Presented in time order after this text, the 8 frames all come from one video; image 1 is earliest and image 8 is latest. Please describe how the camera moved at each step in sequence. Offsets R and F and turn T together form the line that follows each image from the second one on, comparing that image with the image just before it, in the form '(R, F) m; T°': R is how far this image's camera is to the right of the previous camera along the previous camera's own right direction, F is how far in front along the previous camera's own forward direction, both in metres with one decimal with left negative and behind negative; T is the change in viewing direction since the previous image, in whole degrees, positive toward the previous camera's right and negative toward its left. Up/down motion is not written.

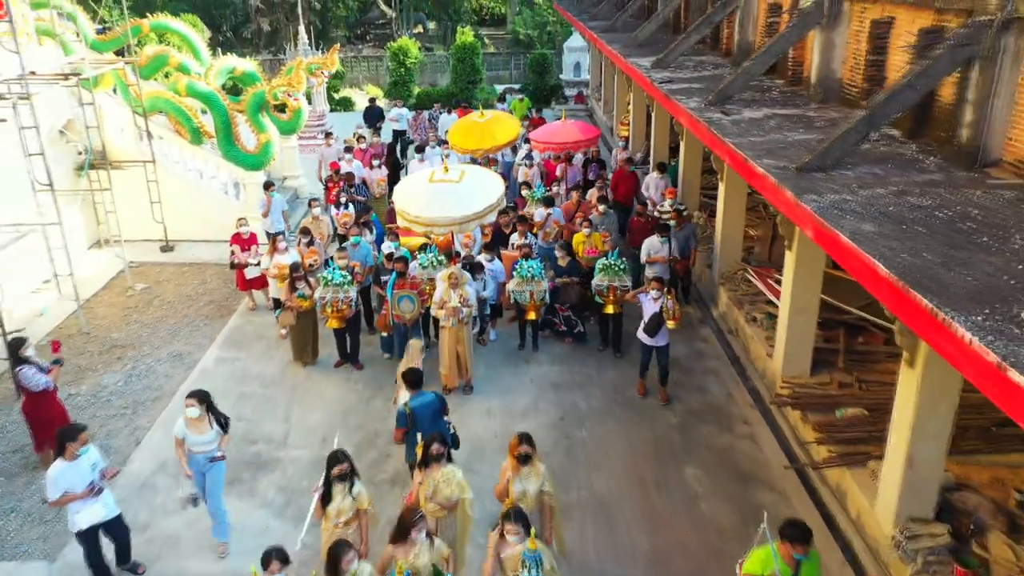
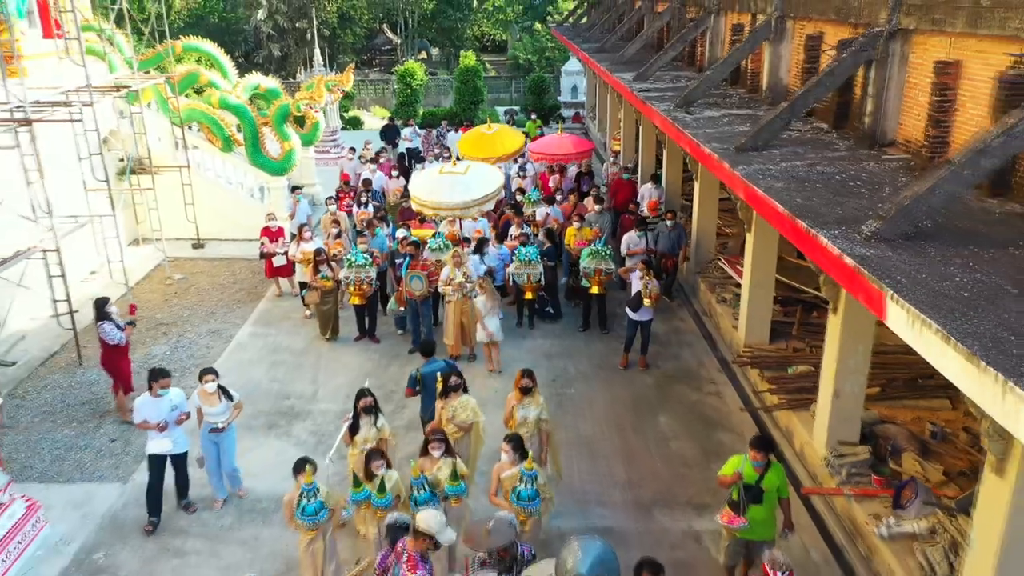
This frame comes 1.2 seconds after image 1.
(0.0, -1.3) m; 0°
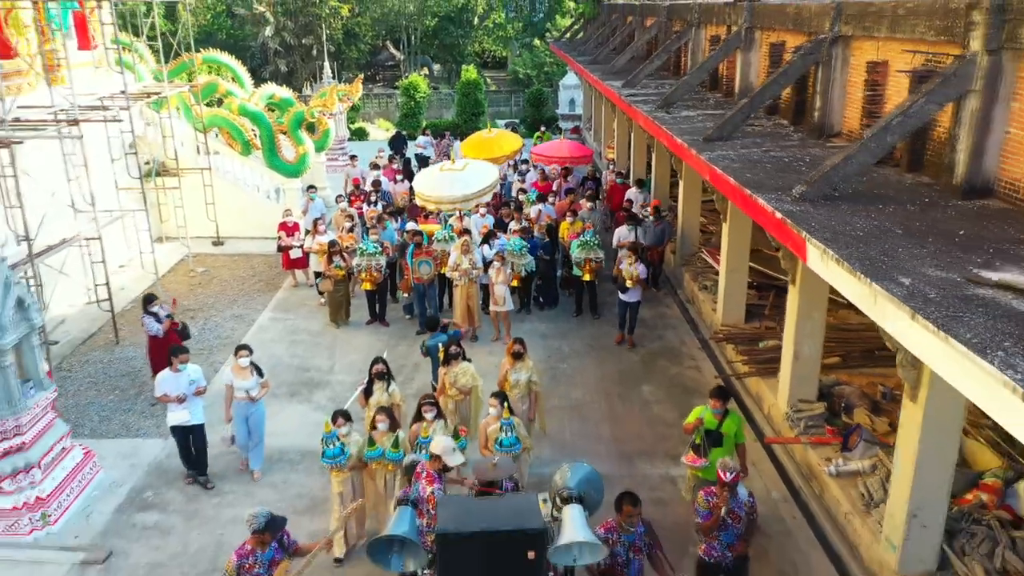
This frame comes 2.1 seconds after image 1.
(0.0, -1.0) m; 0°
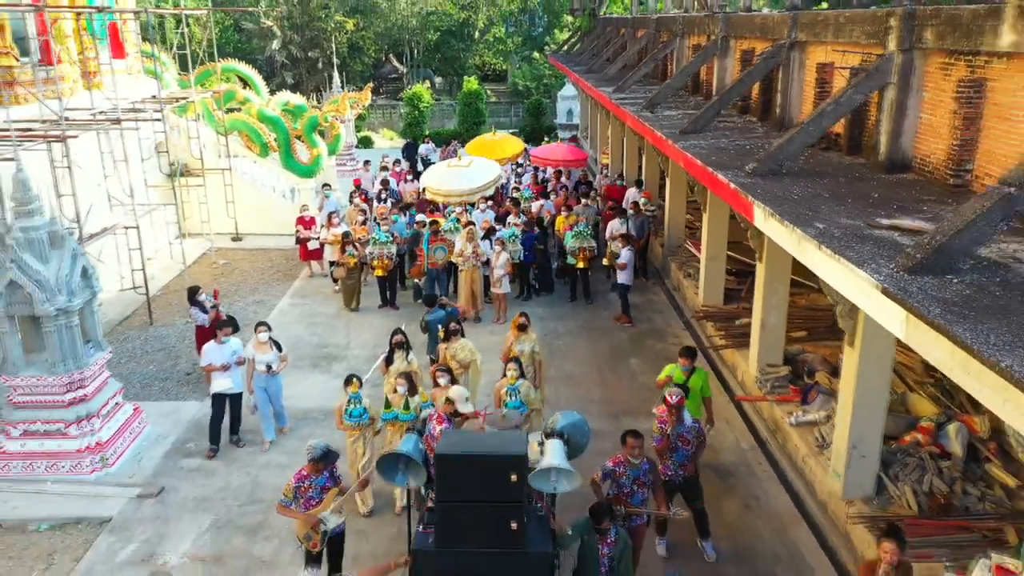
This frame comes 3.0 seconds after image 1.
(0.0, -1.0) m; 0°
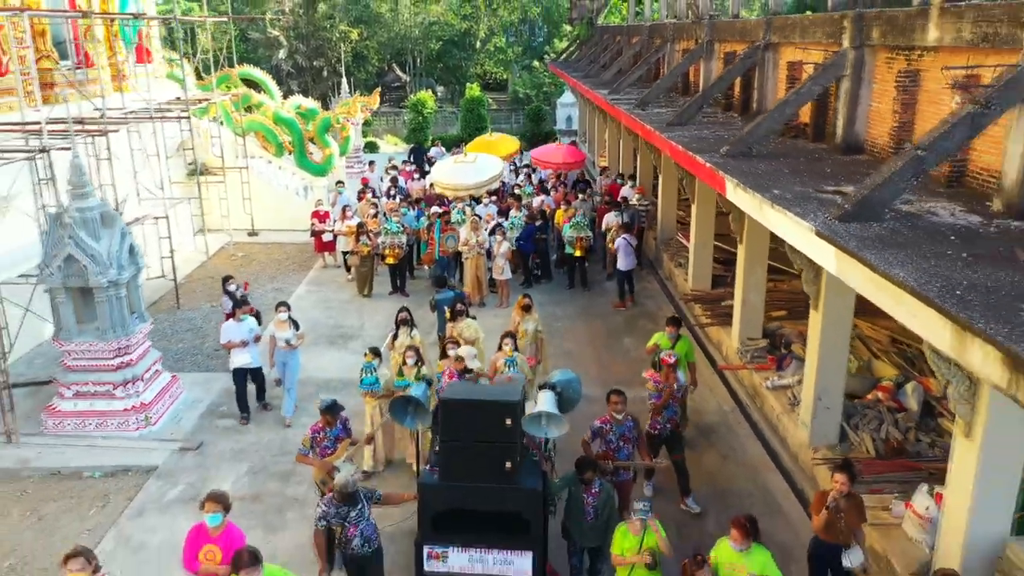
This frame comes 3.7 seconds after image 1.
(0.0, -0.9) m; 0°
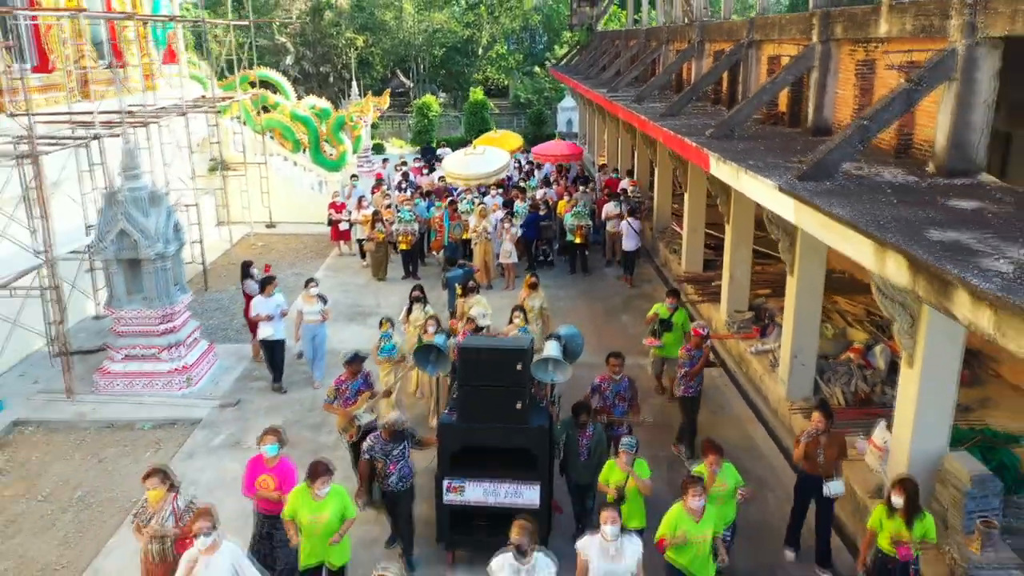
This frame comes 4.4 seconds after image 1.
(-0.1, -0.9) m; 0°
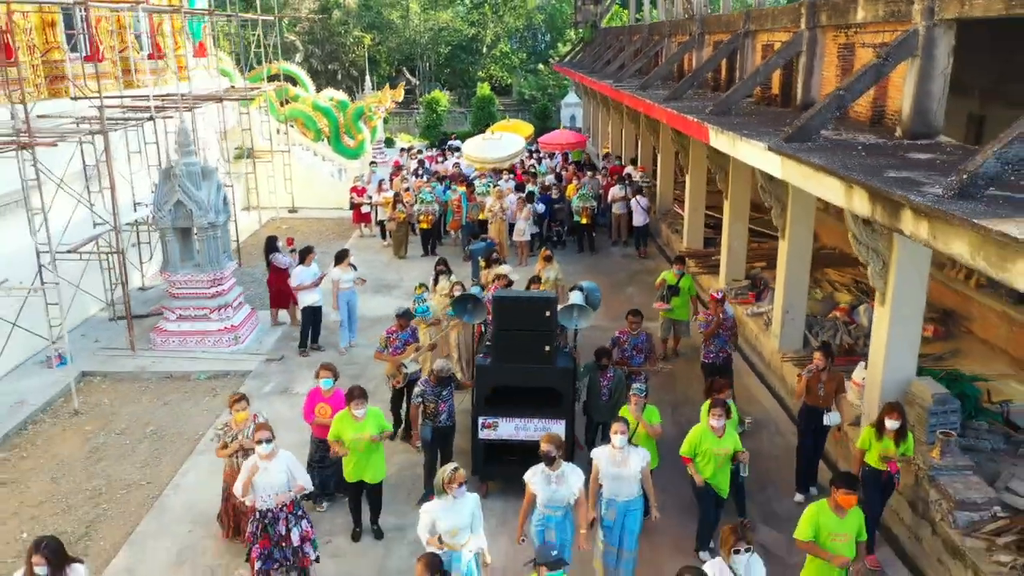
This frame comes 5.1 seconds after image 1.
(-0.2, -1.0) m; 0°
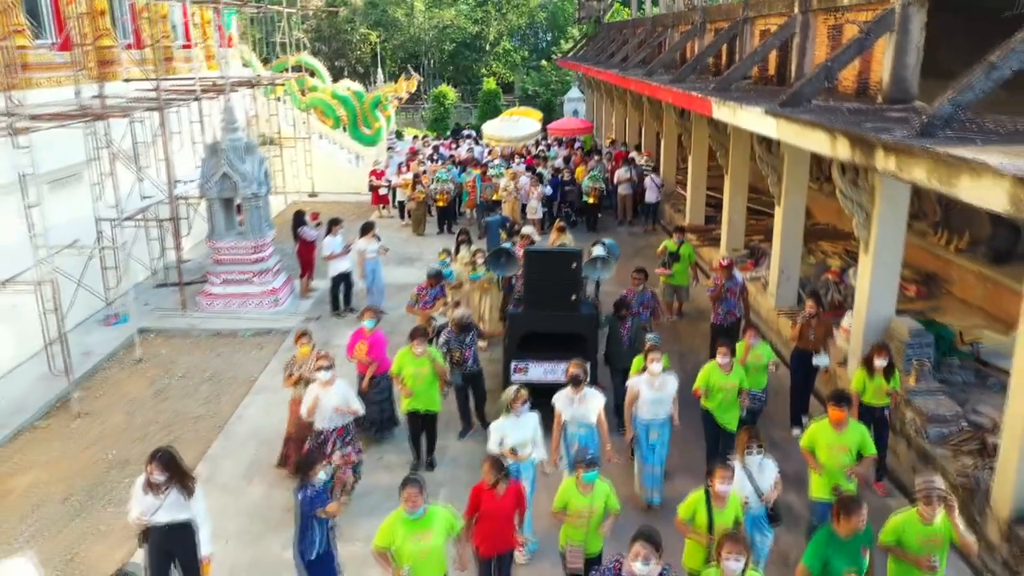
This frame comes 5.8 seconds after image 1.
(-0.3, -0.9) m; 0°
